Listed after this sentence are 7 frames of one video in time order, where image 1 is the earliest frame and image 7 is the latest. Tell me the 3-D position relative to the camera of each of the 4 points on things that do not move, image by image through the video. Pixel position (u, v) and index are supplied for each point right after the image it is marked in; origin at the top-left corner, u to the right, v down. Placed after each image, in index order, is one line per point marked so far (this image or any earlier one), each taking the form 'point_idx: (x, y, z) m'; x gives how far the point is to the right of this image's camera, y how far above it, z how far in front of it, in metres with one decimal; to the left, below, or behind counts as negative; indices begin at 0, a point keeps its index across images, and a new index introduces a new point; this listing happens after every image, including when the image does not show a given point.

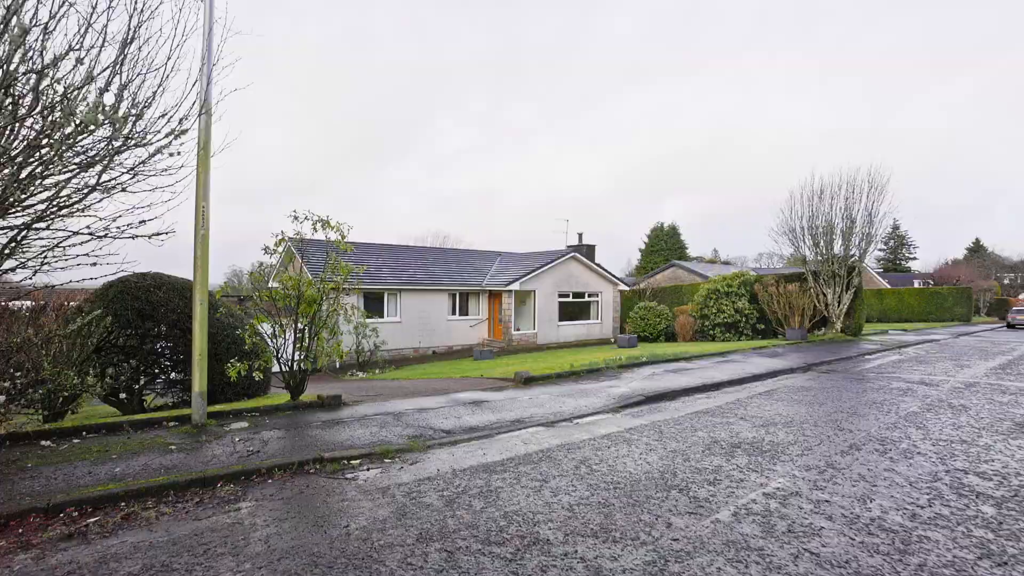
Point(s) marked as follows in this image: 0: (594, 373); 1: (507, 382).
0: (+1.6, -1.6, +10.1) m
1: (-0.1, -1.7, +9.4) m
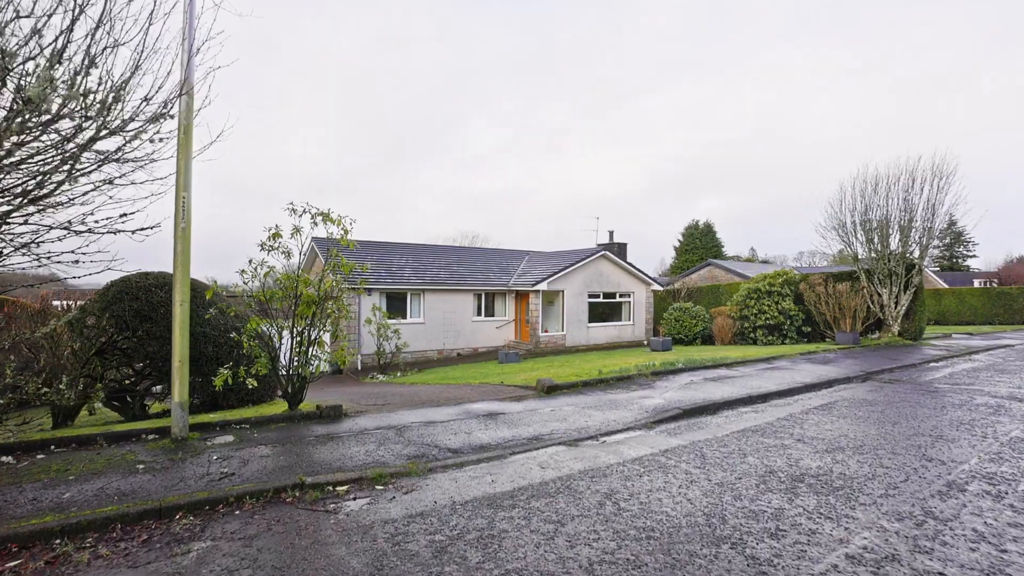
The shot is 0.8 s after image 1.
0: (+2.0, -1.6, +9.2) m
1: (+0.3, -1.7, +8.6) m
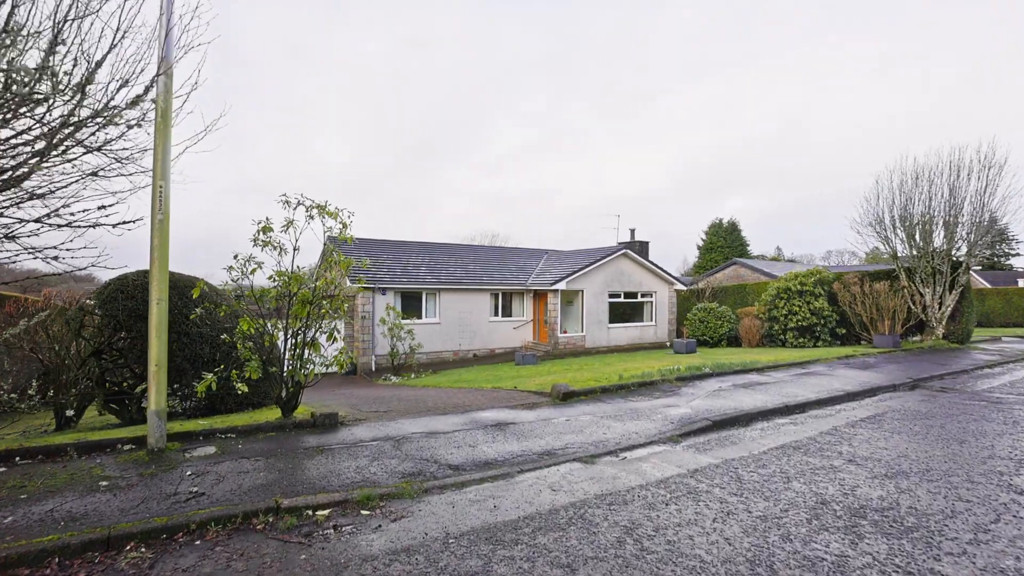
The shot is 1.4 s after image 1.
0: (+2.2, -1.6, +8.5) m
1: (+0.5, -1.6, +8.0) m
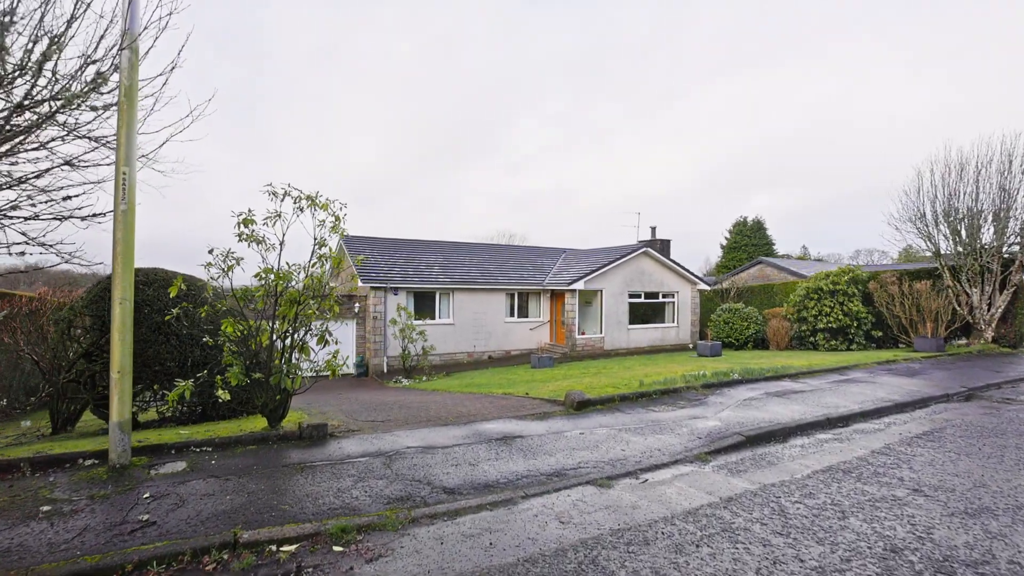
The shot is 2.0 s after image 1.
0: (+2.4, -1.6, +7.8) m
1: (+0.6, -1.6, +7.3) m
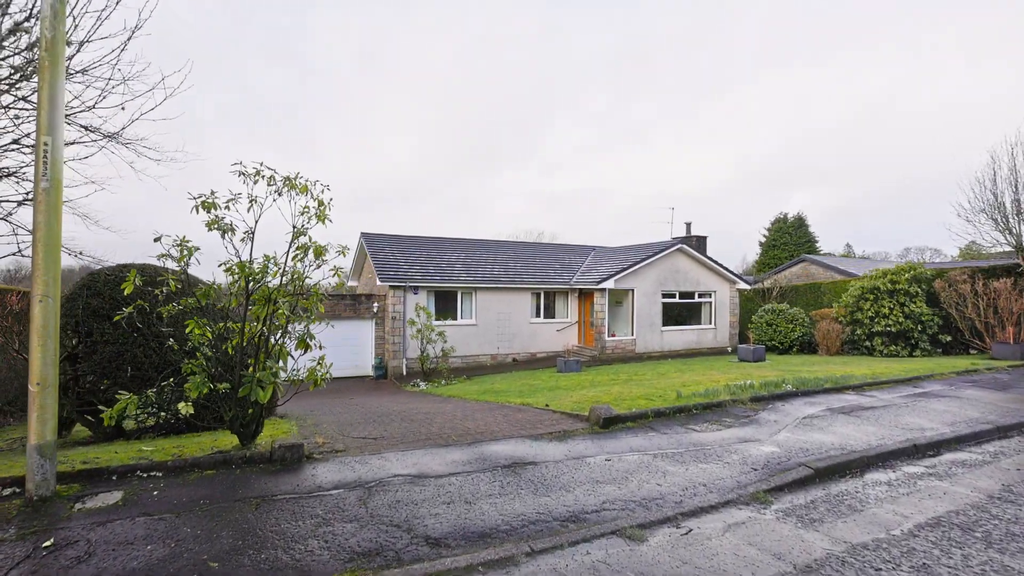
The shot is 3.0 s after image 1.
0: (+2.6, -1.6, +6.7) m
1: (+0.8, -1.6, +6.3) m
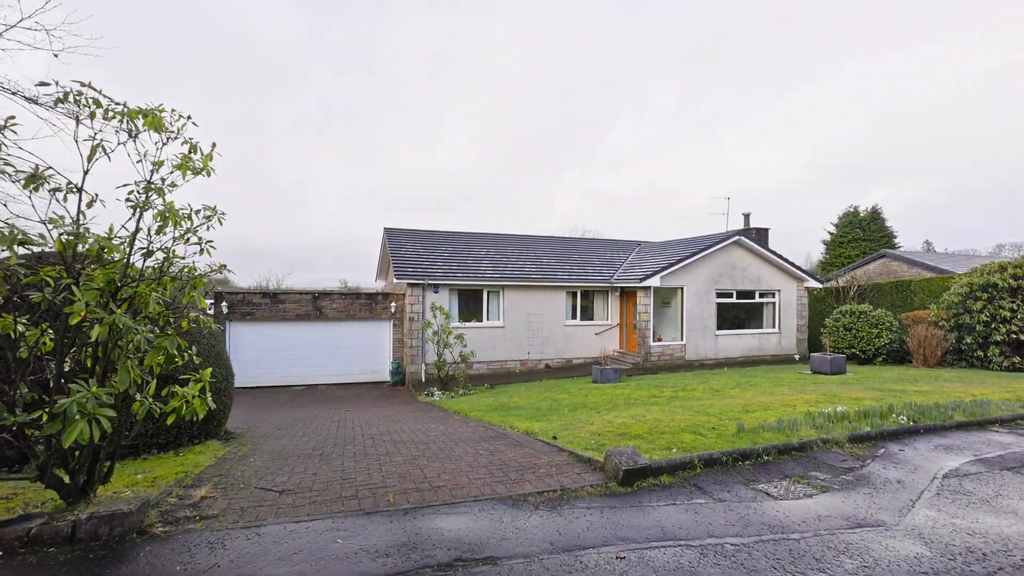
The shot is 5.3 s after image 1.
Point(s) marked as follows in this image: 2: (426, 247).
0: (+2.5, -1.4, +4.6) m
1: (+0.6, -1.5, +4.3) m
2: (-2.9, +1.4, +17.5) m
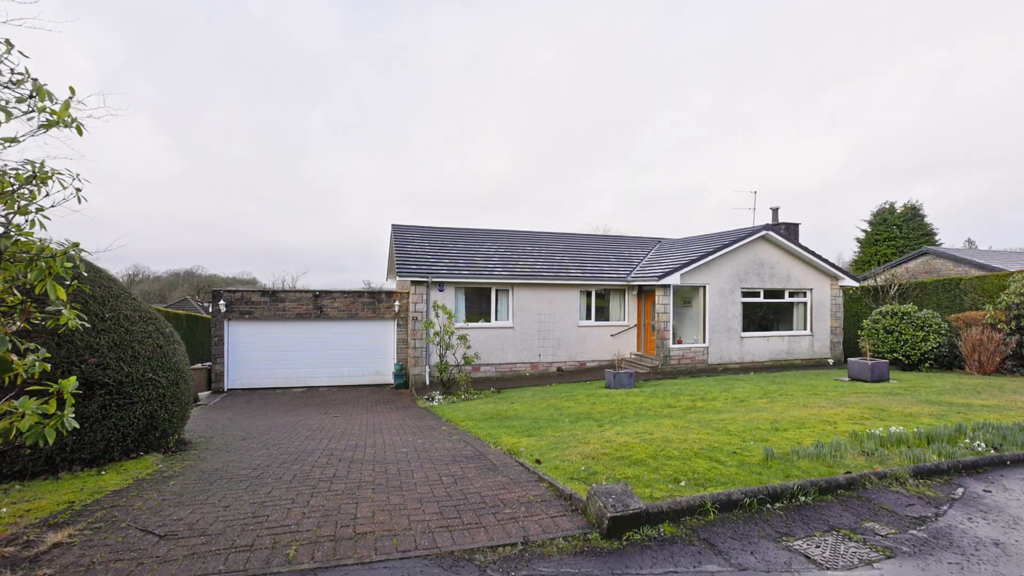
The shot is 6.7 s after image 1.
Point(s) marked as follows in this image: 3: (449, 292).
0: (+2.2, -1.4, +3.5) m
1: (+0.4, -1.4, +3.3) m
2: (-2.6, +1.5, +16.7) m
3: (-1.8, -0.1, +14.9) m
